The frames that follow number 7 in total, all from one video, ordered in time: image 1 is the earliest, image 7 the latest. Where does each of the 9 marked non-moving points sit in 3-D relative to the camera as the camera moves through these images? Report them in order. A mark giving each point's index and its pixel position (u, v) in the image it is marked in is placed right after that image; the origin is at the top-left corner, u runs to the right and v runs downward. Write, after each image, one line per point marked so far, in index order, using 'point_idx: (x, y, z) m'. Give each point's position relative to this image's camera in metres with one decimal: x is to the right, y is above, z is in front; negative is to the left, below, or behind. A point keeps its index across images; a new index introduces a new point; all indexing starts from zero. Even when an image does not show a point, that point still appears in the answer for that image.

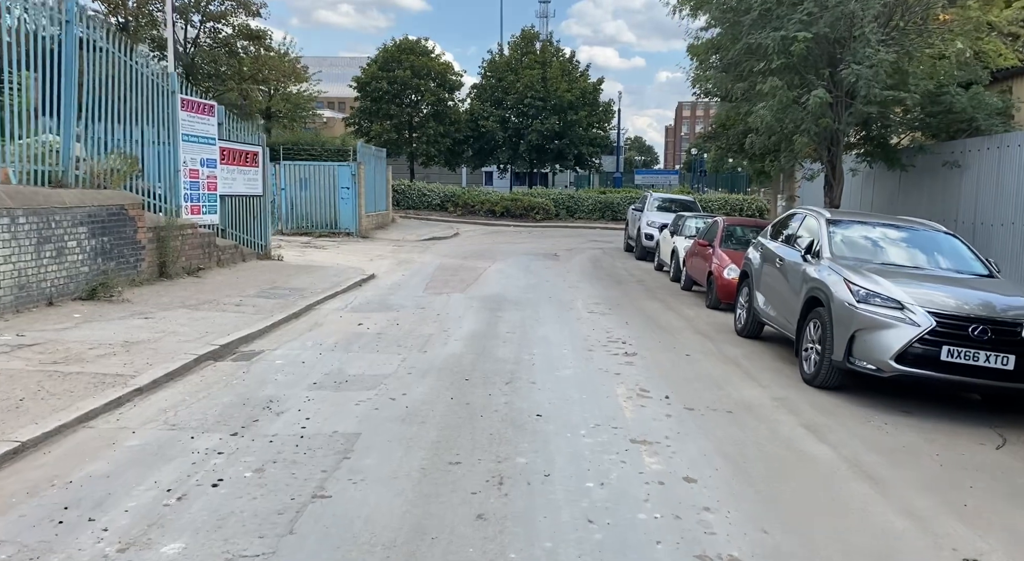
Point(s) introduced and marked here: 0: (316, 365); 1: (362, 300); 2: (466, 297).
0: (-1.9, -0.8, +8.3) m
1: (-2.3, -0.3, +13.1) m
2: (-0.7, -0.3, +13.9) m
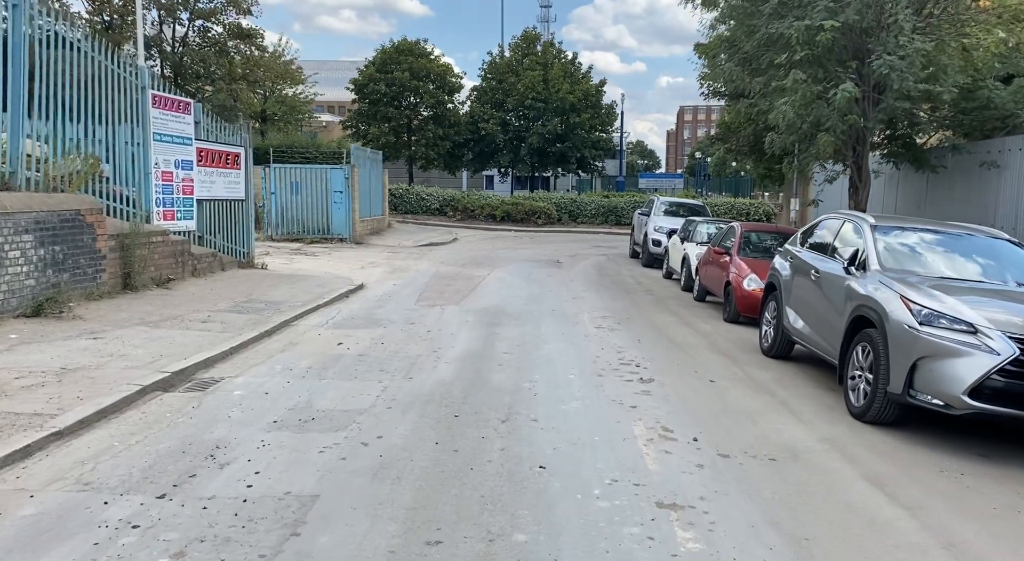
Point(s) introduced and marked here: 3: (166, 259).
0: (-1.9, -1.0, +7.1) m
1: (-2.3, -0.5, +11.9) m
2: (-0.7, -0.4, +12.7) m
3: (-5.2, +0.3, +13.0) m
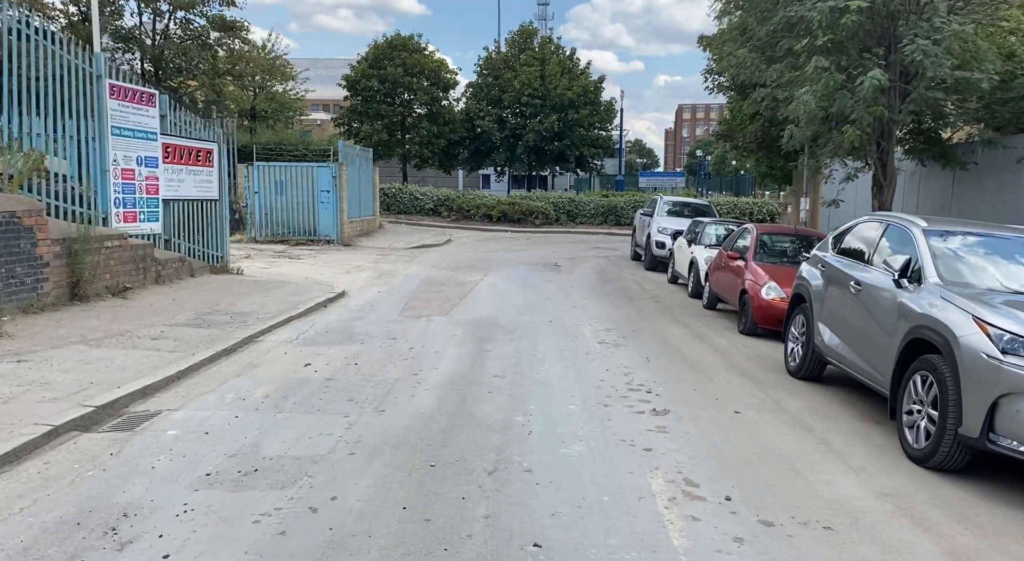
0: (-2.0, -1.1, +5.9) m
1: (-2.4, -0.6, +10.7) m
2: (-0.8, -0.5, +11.5) m
3: (-5.3, +0.2, +11.8) m
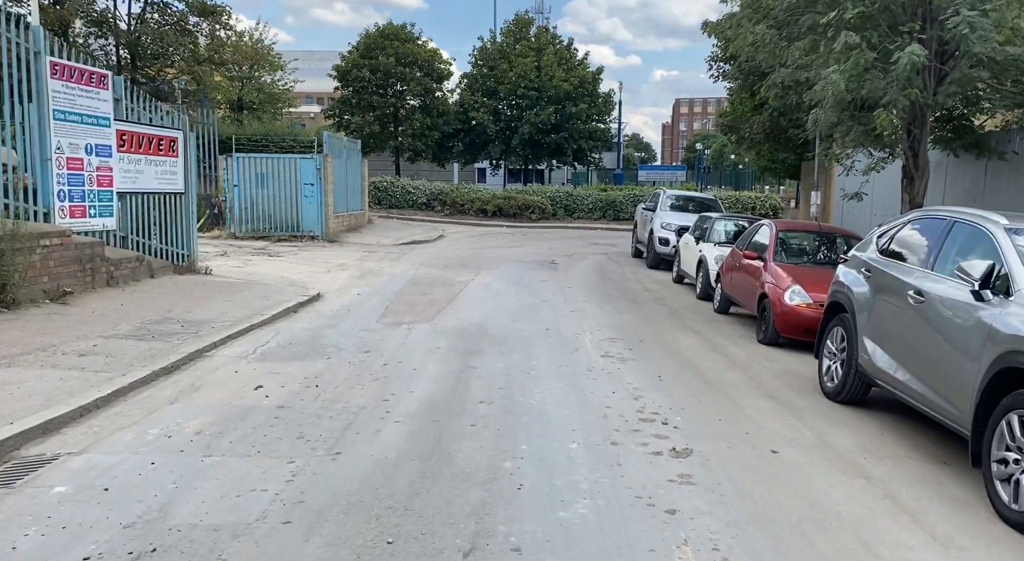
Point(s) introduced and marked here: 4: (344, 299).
0: (-2.0, -1.1, +4.6) m
1: (-2.5, -0.6, +9.4) m
2: (-0.9, -0.6, +10.2) m
3: (-5.4, +0.2, +10.5) m
4: (-2.5, -0.3, +13.0) m
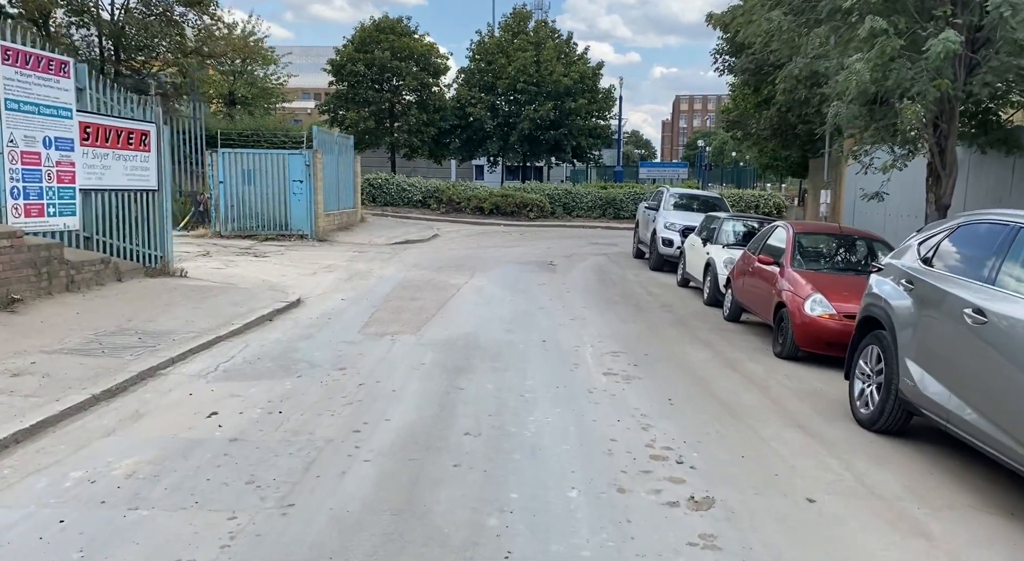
0: (-2.1, -1.2, +3.6) m
1: (-2.5, -0.7, +8.5) m
2: (-1.0, -0.7, +9.3) m
3: (-5.5, +0.1, +9.6) m
4: (-2.6, -0.3, +12.1) m
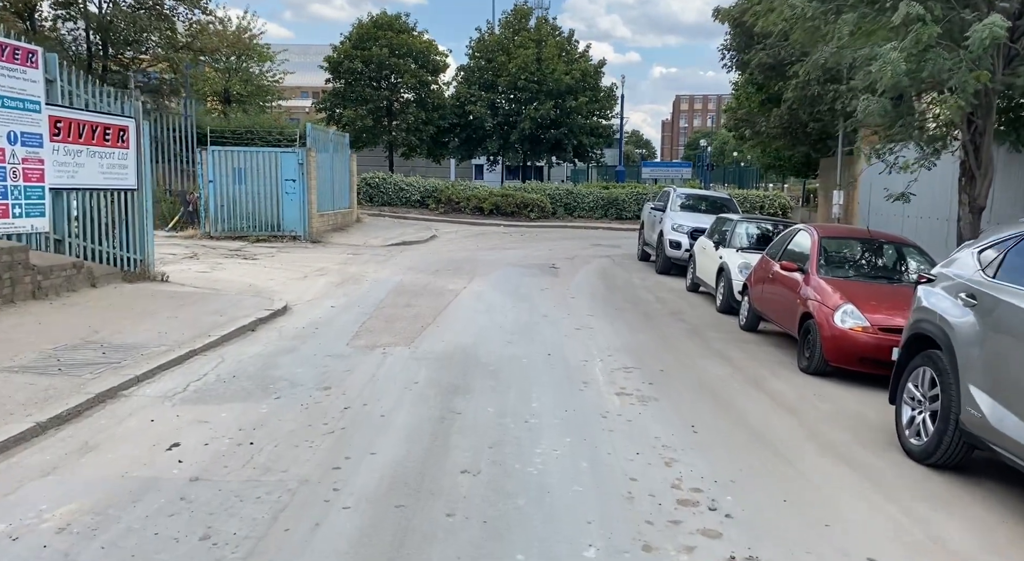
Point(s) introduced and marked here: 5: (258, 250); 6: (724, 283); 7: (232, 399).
0: (-2.1, -1.3, +2.9) m
1: (-2.5, -0.8, +7.7) m
2: (-1.0, -0.7, +8.5) m
3: (-5.4, 0.0, +8.8) m
4: (-2.6, -0.4, +11.3) m
5: (-5.8, +0.7, +19.8) m
6: (+3.1, 0.0, +12.7) m
7: (-2.2, -0.9, +6.7) m
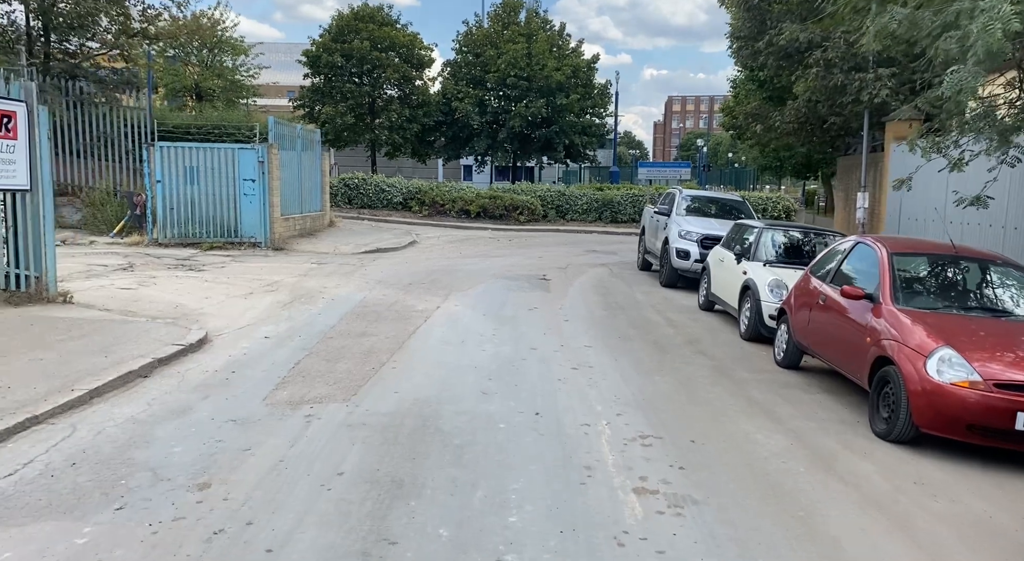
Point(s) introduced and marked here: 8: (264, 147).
0: (-2.2, -1.6, +0.5) m
1: (-2.7, -1.0, +5.3) m
2: (-1.2, -1.0, +6.1) m
3: (-5.6, -0.2, +6.4) m
4: (-2.8, -0.7, +8.9) m
5: (-6.1, +0.4, +17.4) m
6: (+2.9, -0.3, +10.4) m
7: (-2.3, -1.2, +4.3) m
8: (-5.4, +2.9, +19.1) m
